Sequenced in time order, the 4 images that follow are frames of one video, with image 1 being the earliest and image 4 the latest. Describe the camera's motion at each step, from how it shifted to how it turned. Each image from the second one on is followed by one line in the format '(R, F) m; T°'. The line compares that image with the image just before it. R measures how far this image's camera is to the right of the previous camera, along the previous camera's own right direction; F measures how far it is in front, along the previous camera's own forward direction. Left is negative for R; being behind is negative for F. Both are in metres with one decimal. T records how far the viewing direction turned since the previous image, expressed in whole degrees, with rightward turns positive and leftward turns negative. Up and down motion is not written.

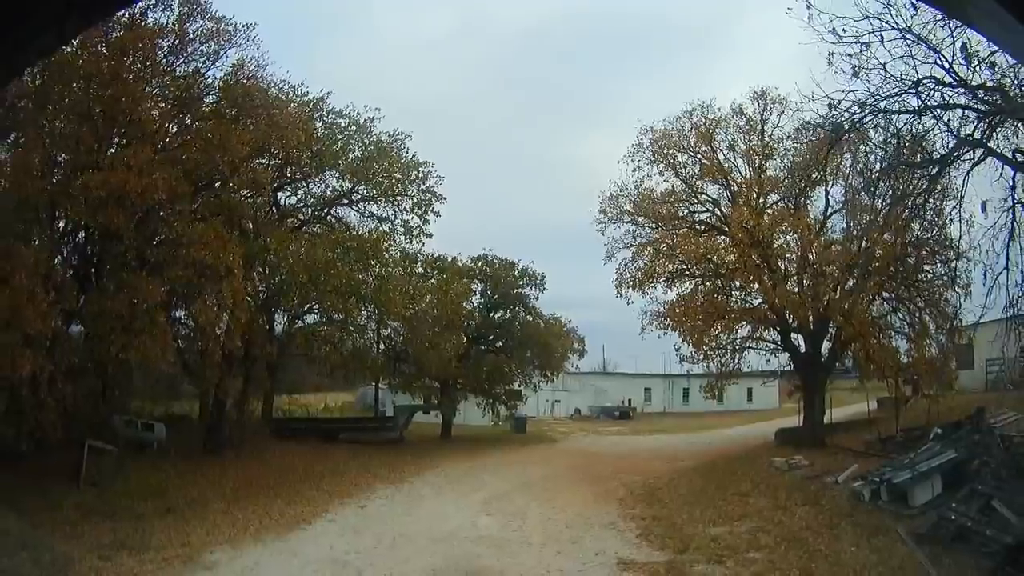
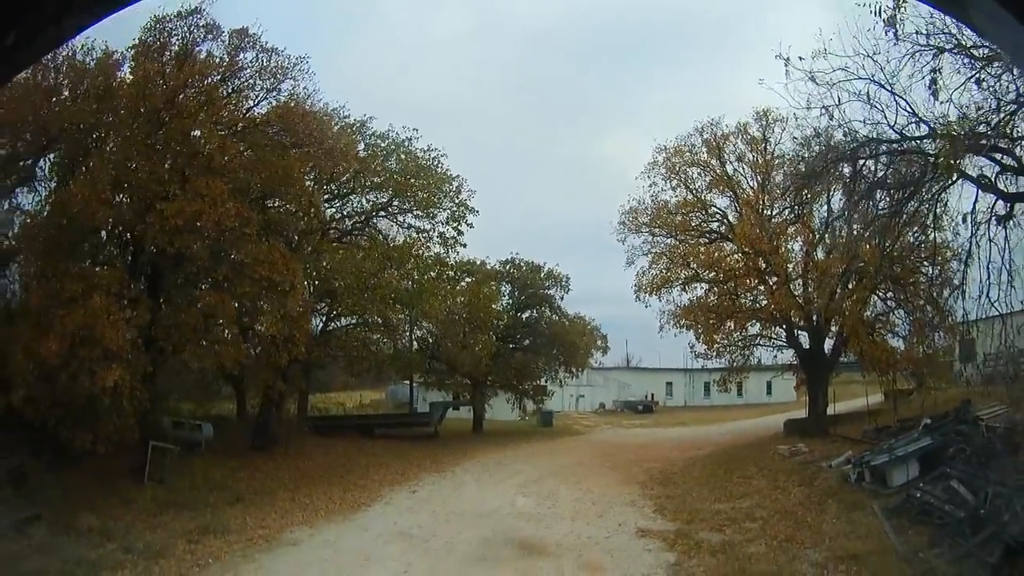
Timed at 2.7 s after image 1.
(-0.1, -1.9) m; -1°
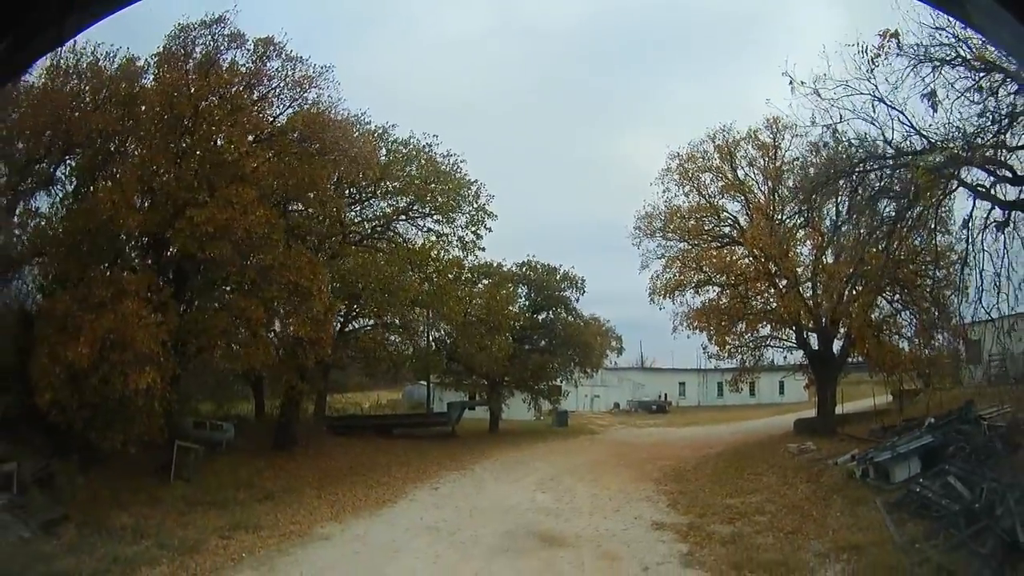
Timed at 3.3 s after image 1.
(-0.1, -0.7) m; -1°
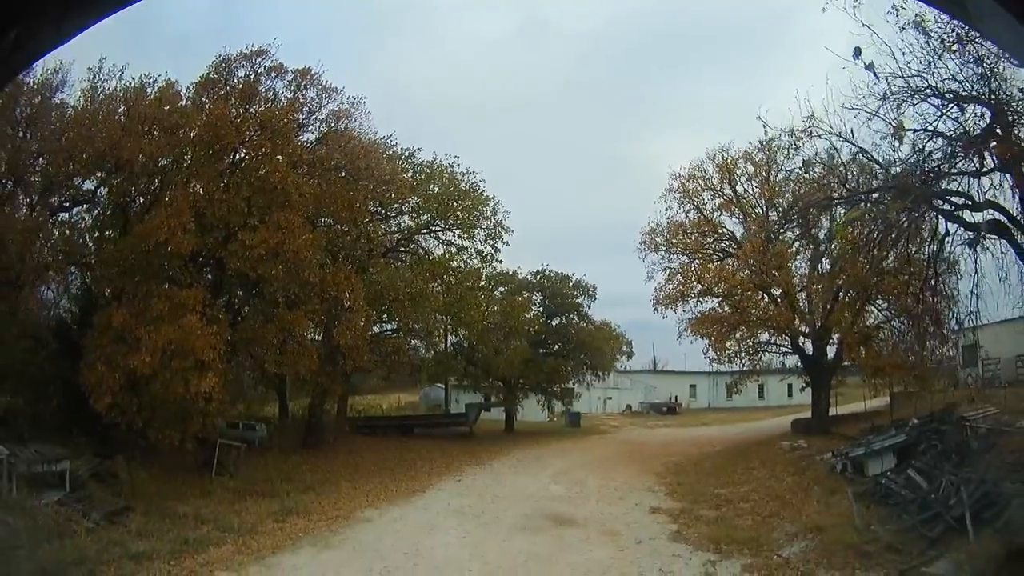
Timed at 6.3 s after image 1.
(0.0, -1.8) m; -1°
